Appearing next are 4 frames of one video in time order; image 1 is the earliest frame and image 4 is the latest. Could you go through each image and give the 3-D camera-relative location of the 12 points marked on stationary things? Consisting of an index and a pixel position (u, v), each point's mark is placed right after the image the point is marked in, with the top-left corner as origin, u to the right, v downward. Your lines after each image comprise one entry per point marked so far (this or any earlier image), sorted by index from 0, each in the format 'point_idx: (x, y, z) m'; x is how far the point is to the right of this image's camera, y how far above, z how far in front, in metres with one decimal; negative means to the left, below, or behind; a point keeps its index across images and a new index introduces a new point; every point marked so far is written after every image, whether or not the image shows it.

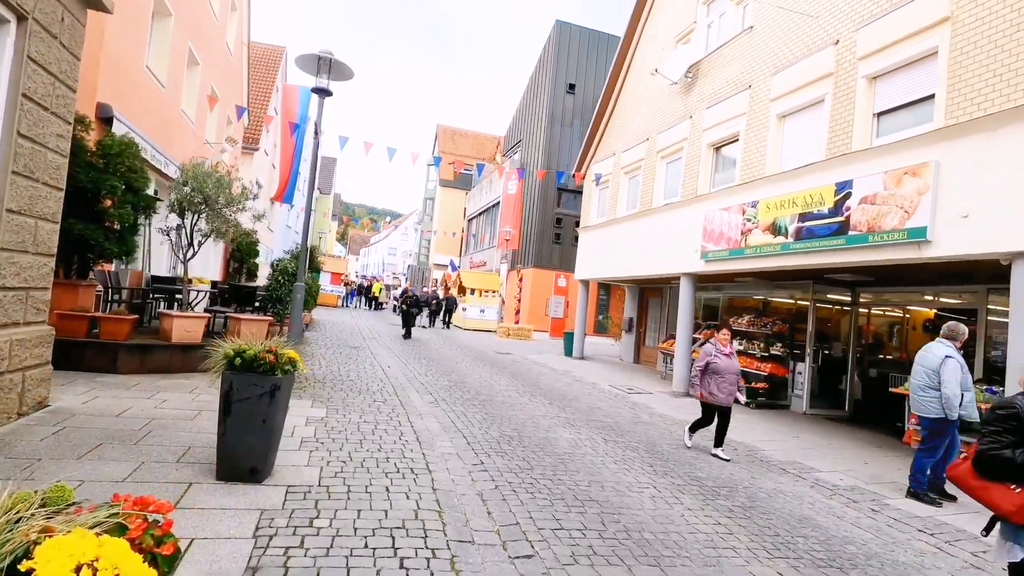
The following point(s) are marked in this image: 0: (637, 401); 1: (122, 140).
0: (+2.7, -2.4, +11.4) m
1: (-6.1, +2.3, +8.3) m
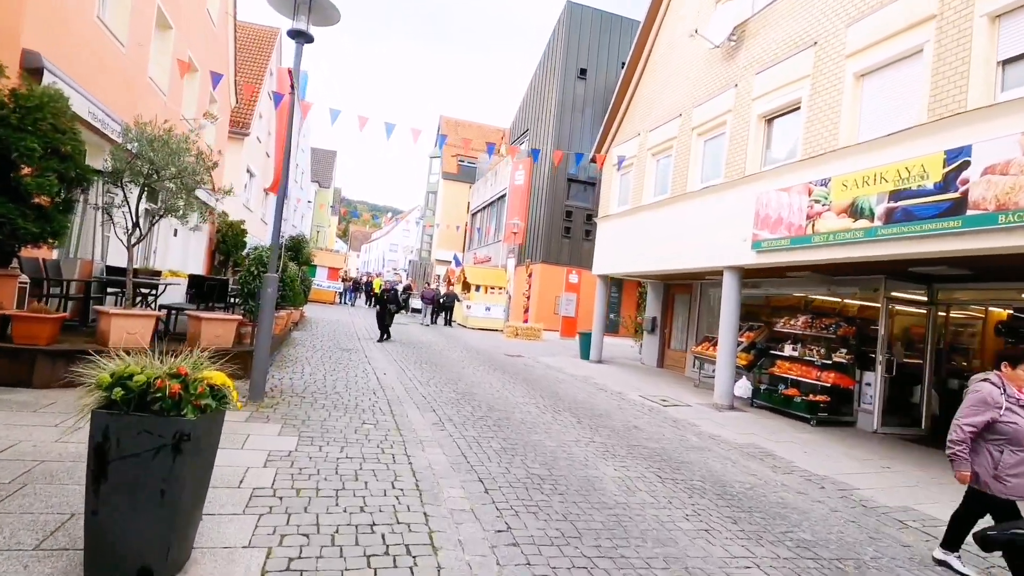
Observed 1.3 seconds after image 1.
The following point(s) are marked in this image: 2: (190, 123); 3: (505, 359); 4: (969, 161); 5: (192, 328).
0: (+3.0, -2.3, +9.7) m
1: (-5.7, +2.4, +6.6) m
2: (-8.7, +4.5, +14.5) m
3: (-0.2, -2.1, +15.6) m
4: (+5.6, +1.6, +6.6) m
5: (-4.6, -0.6, +7.8) m
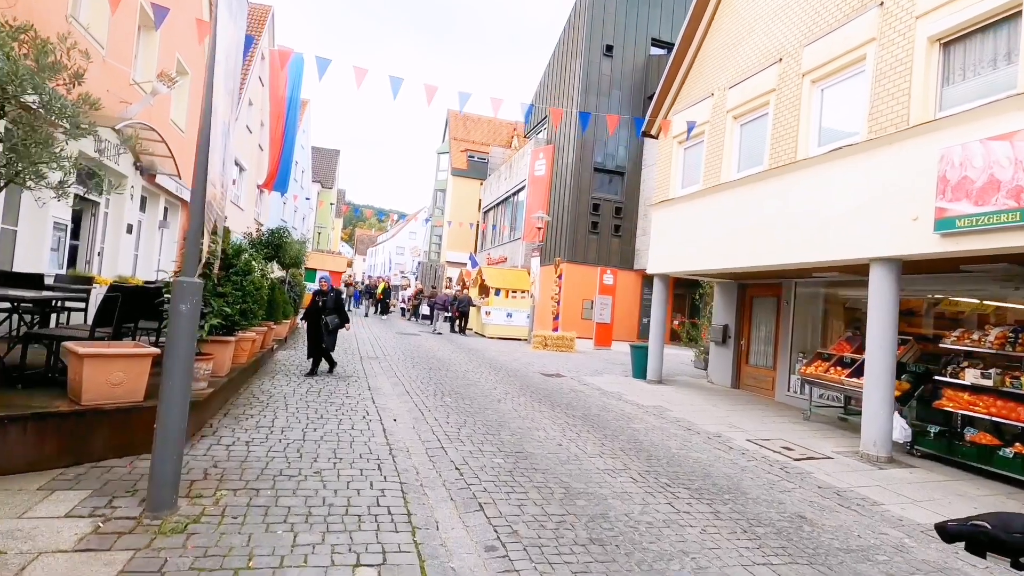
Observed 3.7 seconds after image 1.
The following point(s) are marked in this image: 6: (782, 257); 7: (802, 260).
0: (+3.9, -2.4, +6.4) m
1: (-4.9, +2.3, +3.5) m
2: (-7.9, +4.3, +11.4) m
3: (+0.7, -2.2, +12.4) m
4: (+6.4, +1.6, +3.3) m
5: (-3.8, -0.7, +4.6) m
6: (+4.6, +0.5, +9.2) m
7: (+4.7, +0.5, +8.7) m
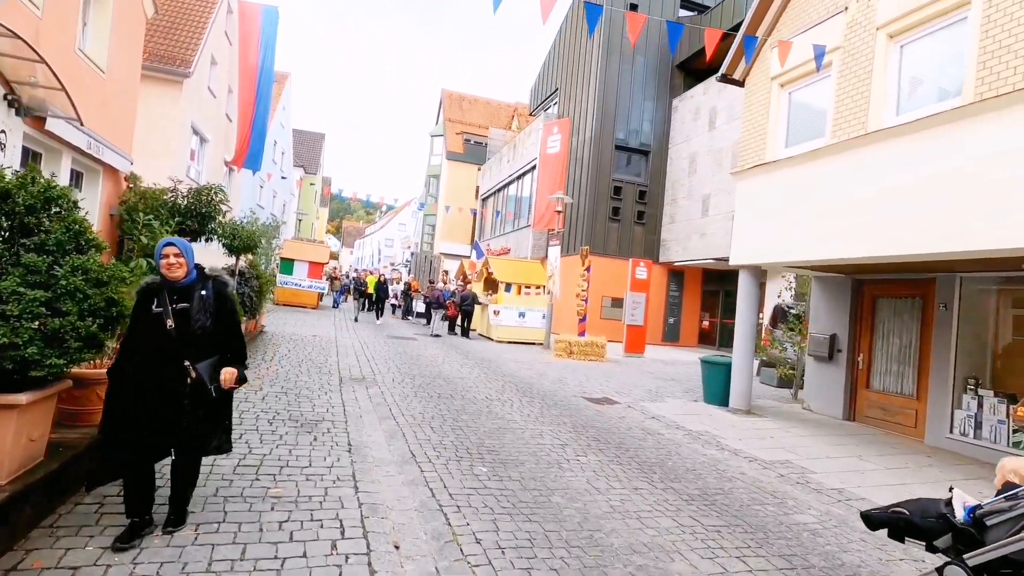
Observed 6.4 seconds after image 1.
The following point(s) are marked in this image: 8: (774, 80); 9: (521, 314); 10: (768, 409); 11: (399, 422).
0: (+4.7, -2.4, +3.0) m
1: (-4.0, +2.3, -0.3) m
2: (-7.1, +4.4, +7.6) m
3: (+1.4, -2.1, +8.9) m
4: (+7.3, +1.5, -0.2) m
5: (-2.9, -0.7, +1.0) m
6: (+5.4, +0.6, +5.7) m
7: (+5.5, +0.5, +5.3) m
8: (+4.6, +3.7, +9.5) m
9: (+0.3, -0.9, +19.1) m
10: (+5.0, -2.3, +10.3) m
11: (-1.4, -1.7, +6.8) m
